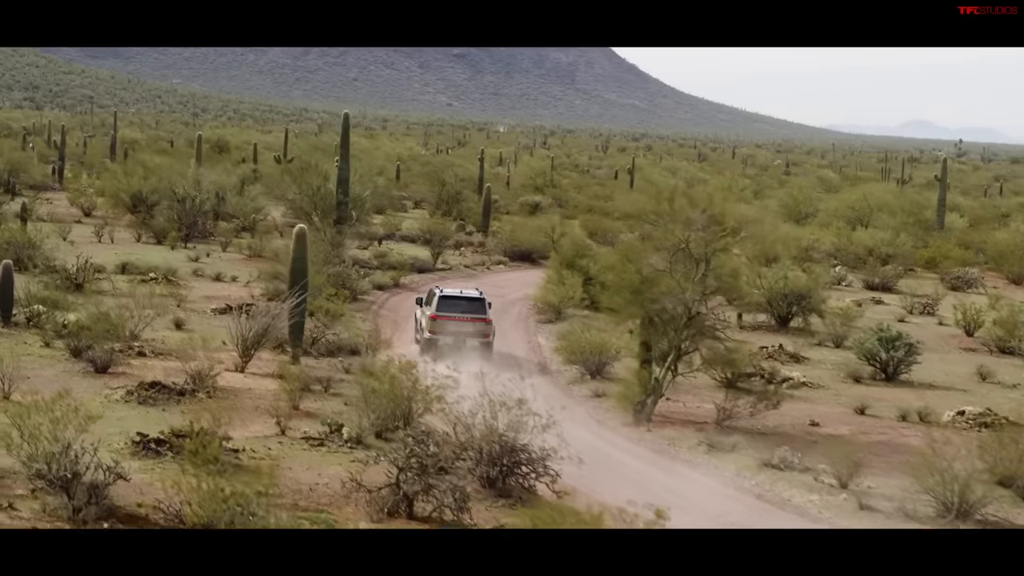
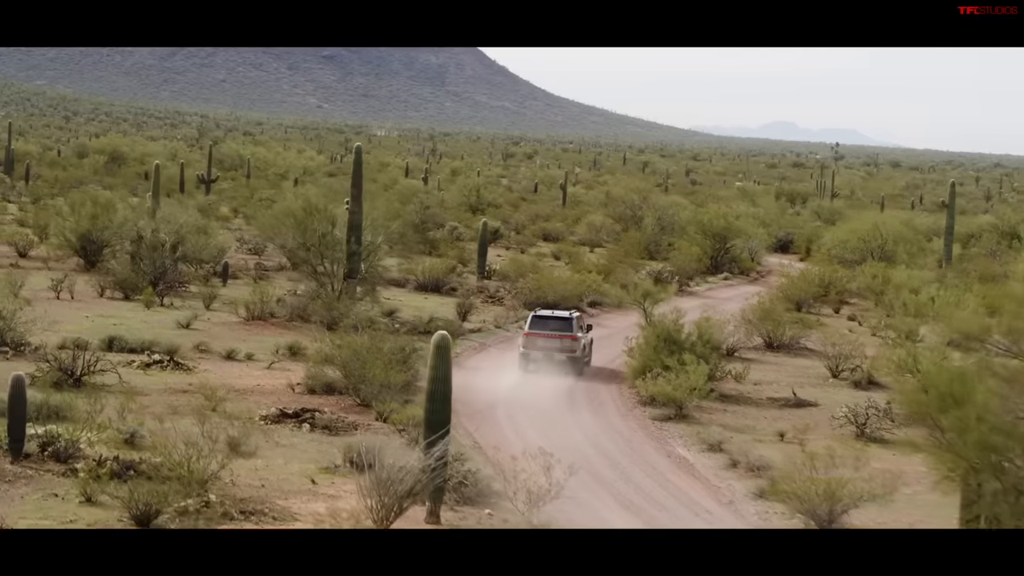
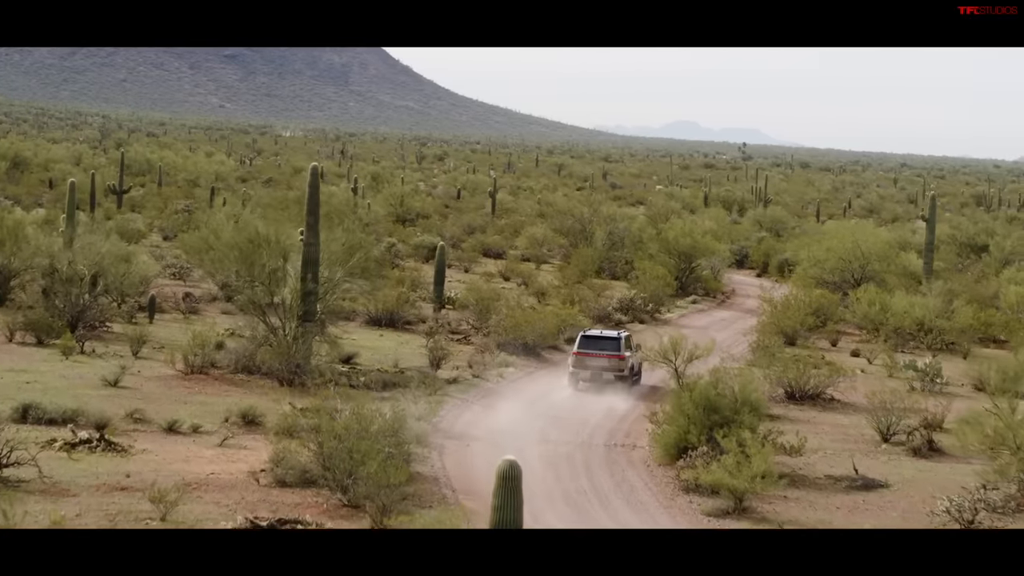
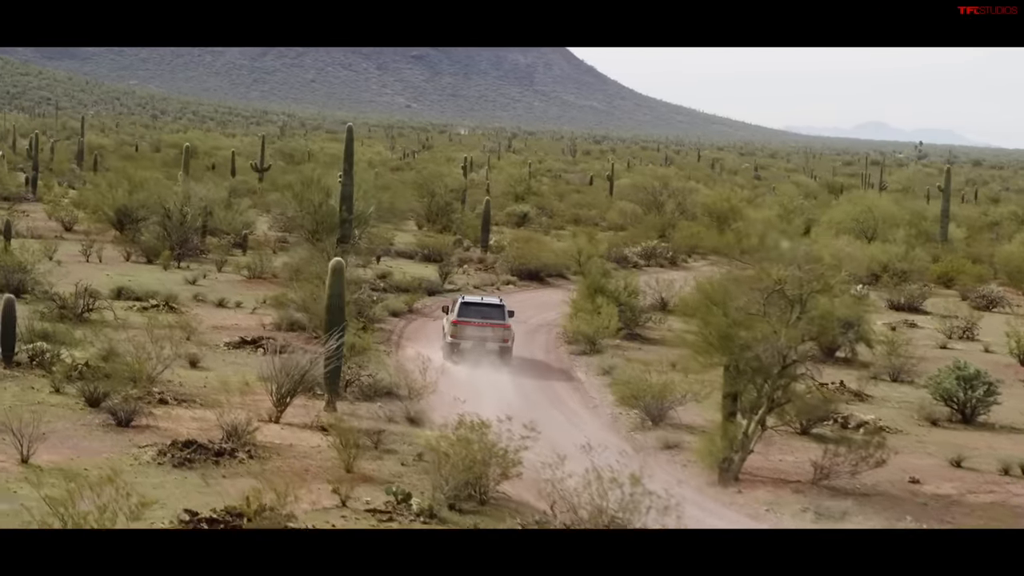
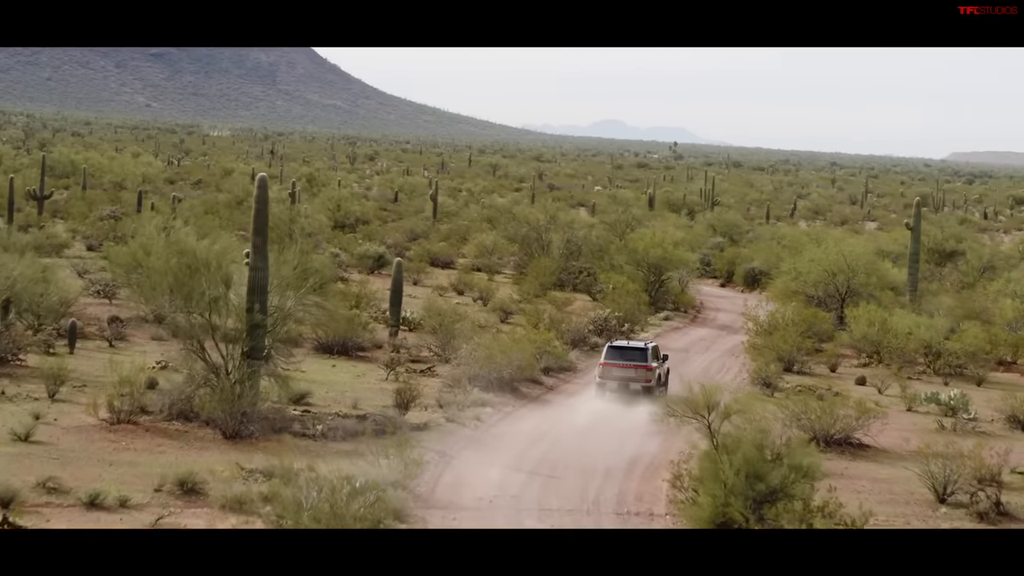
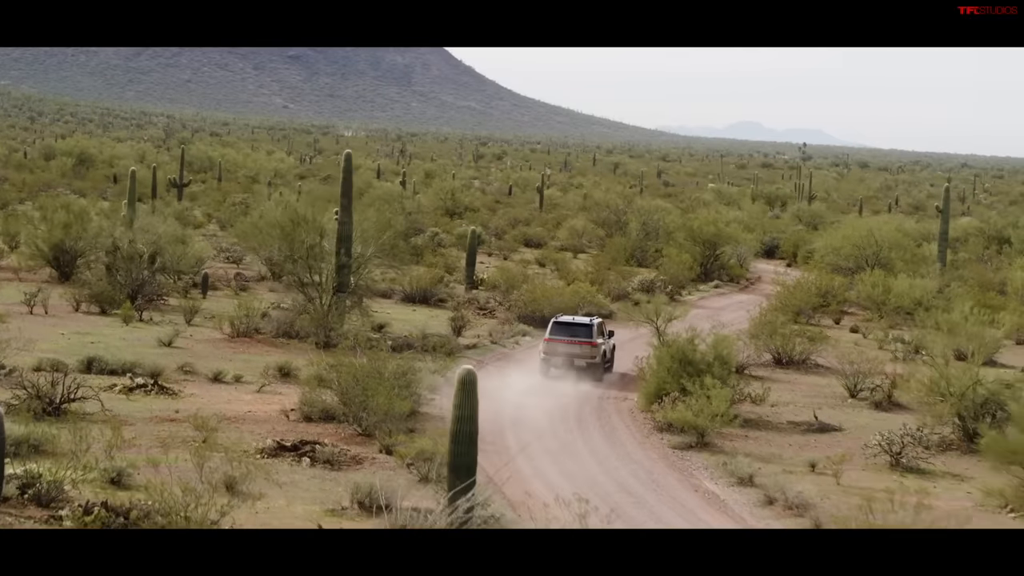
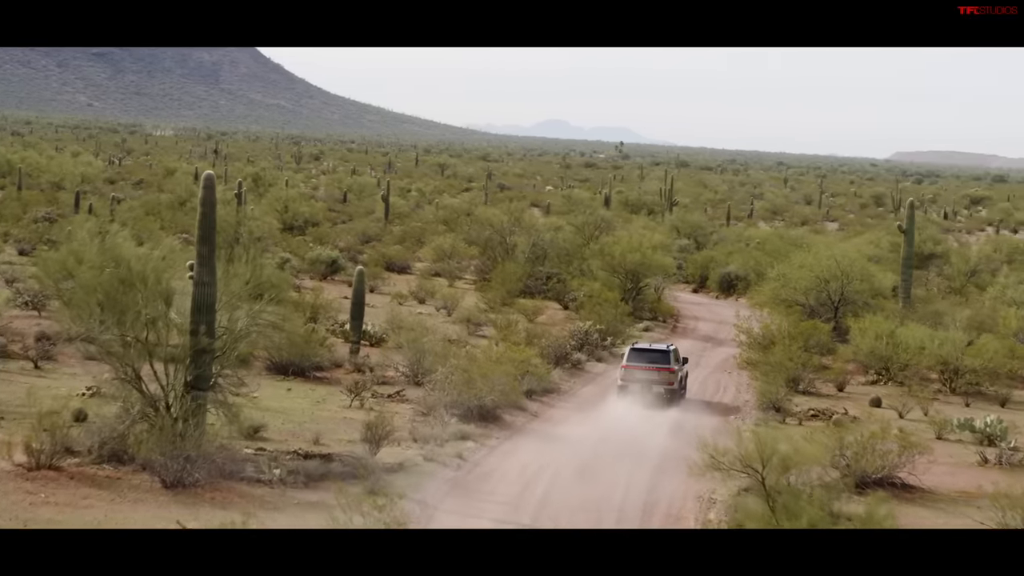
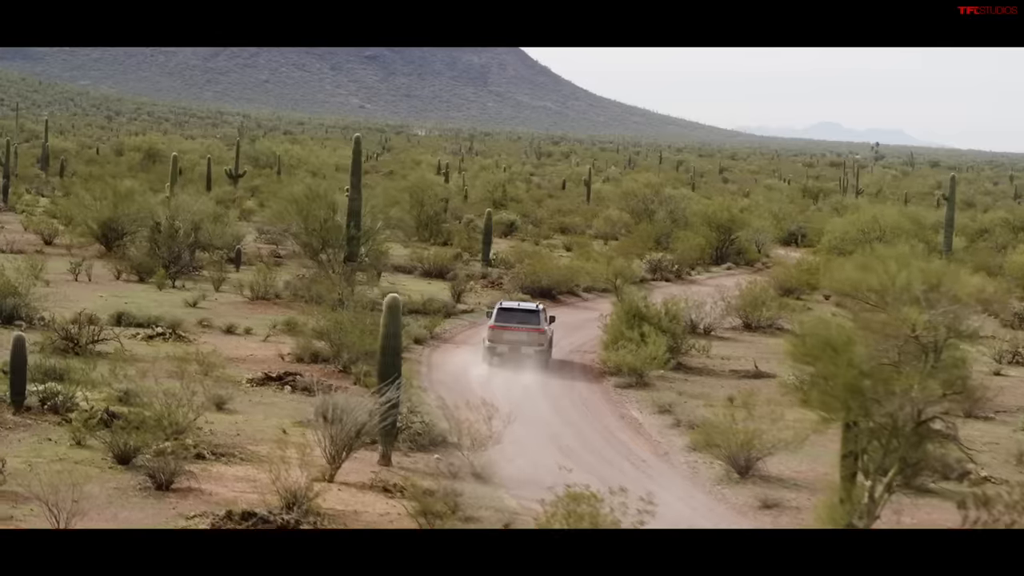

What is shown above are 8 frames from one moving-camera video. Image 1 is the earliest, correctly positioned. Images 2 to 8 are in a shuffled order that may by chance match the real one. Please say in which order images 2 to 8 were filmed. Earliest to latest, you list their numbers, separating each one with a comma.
4, 8, 2, 6, 3, 5, 7
